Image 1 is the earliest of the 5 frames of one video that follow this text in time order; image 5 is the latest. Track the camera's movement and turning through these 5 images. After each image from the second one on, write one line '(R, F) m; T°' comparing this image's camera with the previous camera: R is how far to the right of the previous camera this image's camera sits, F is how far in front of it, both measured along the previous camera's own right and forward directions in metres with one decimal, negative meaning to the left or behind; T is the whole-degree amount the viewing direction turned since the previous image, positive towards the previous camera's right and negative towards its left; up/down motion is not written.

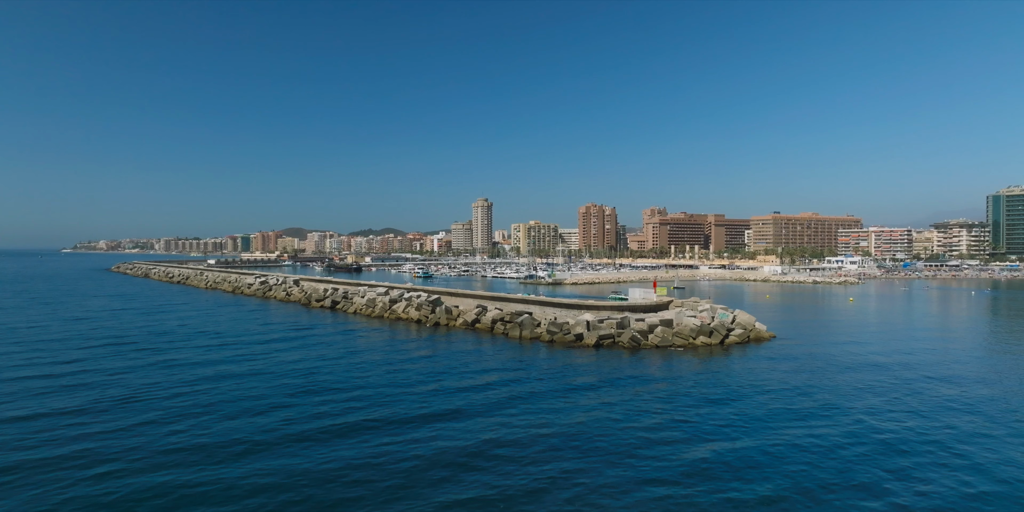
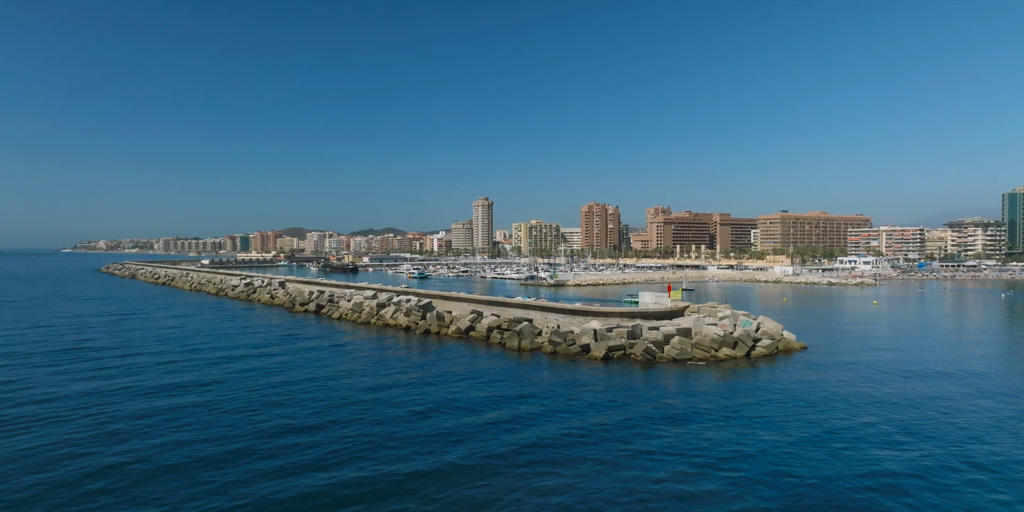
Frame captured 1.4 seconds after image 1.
(+0.2, +3.8) m; 0°
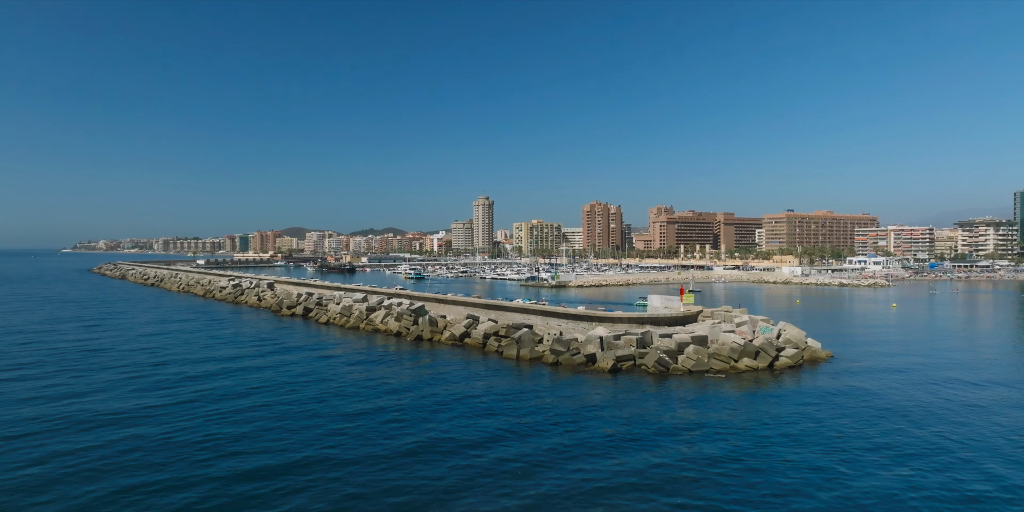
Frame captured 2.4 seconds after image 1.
(+0.2, +2.7) m; 0°
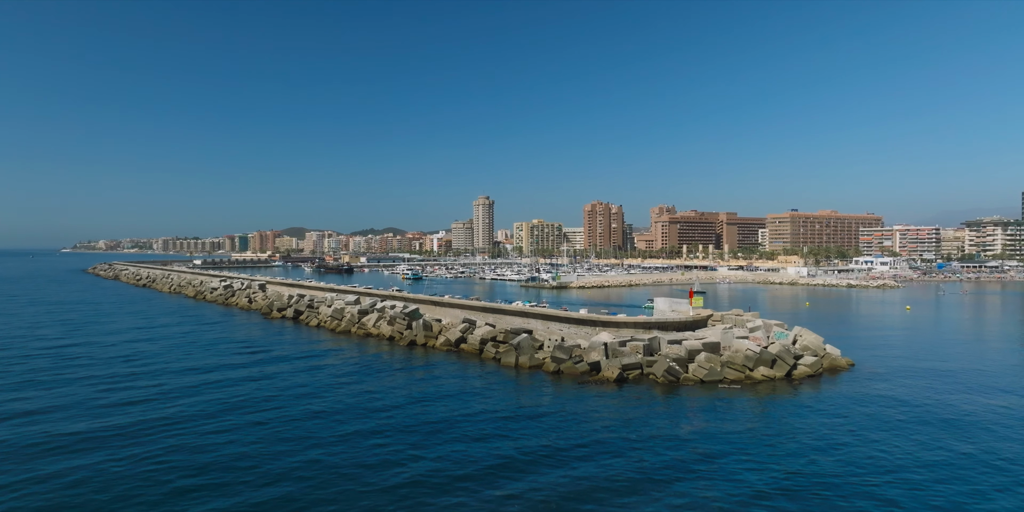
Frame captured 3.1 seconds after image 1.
(+0.1, +1.8) m; 0°
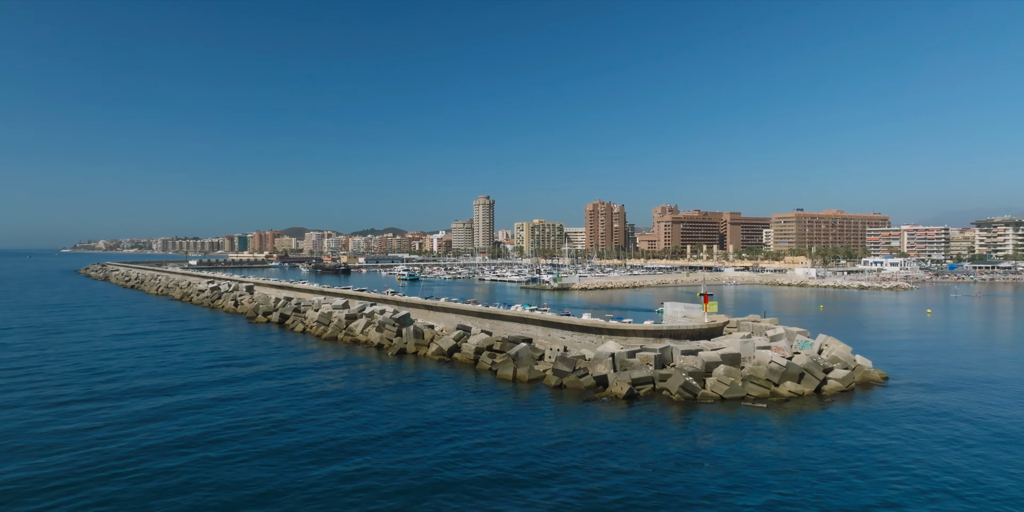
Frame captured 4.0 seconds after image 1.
(+0.1, +2.5) m; 0°
